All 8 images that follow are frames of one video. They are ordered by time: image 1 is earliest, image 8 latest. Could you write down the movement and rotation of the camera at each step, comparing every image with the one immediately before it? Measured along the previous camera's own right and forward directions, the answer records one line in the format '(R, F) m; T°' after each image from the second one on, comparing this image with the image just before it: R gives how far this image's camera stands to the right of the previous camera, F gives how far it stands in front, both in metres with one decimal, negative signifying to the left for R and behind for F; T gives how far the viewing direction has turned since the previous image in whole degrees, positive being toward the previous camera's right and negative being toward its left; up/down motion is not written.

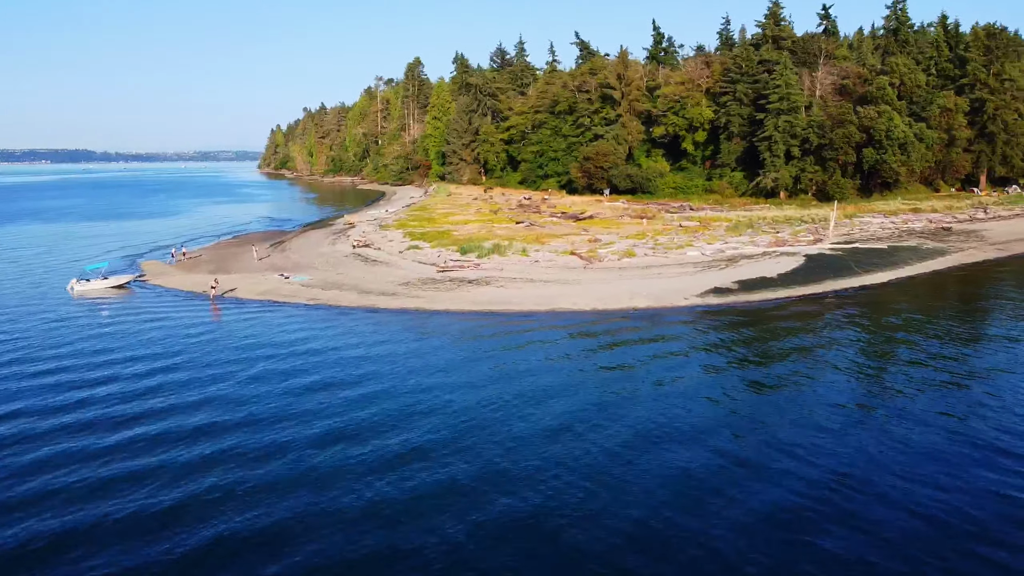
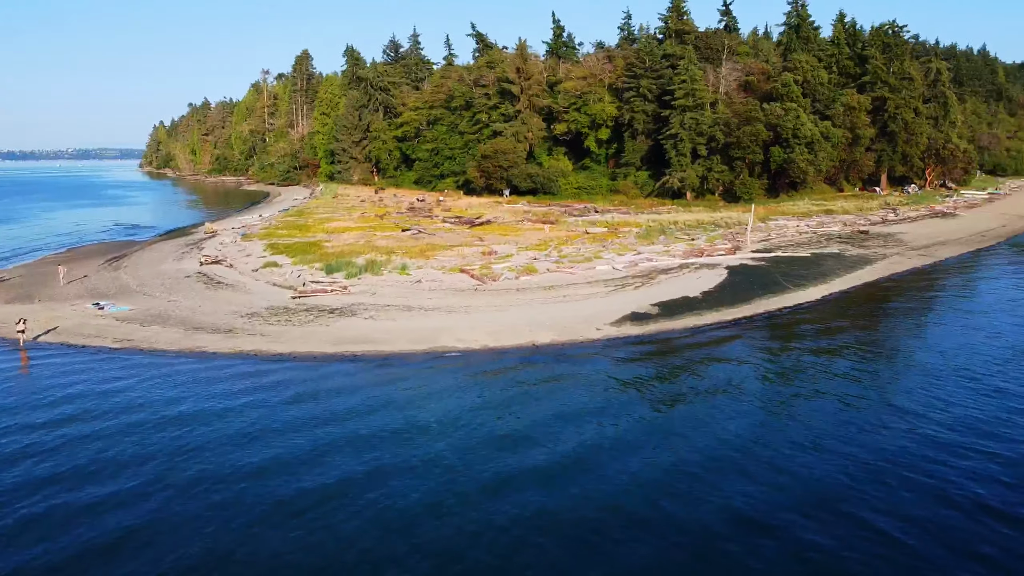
(+0.9, +5.0) m; +7°
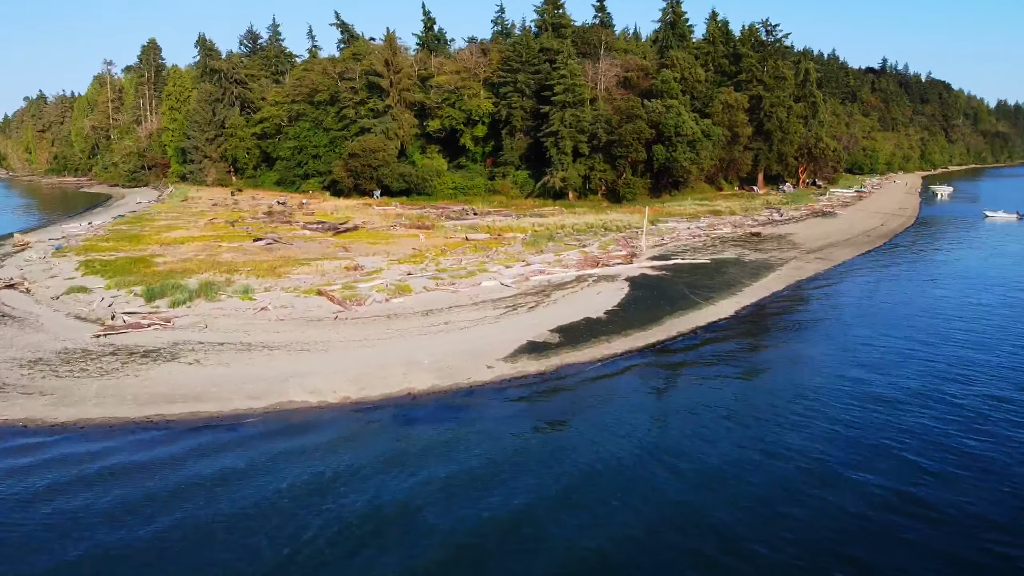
(+0.2, +4.1) m; +9°
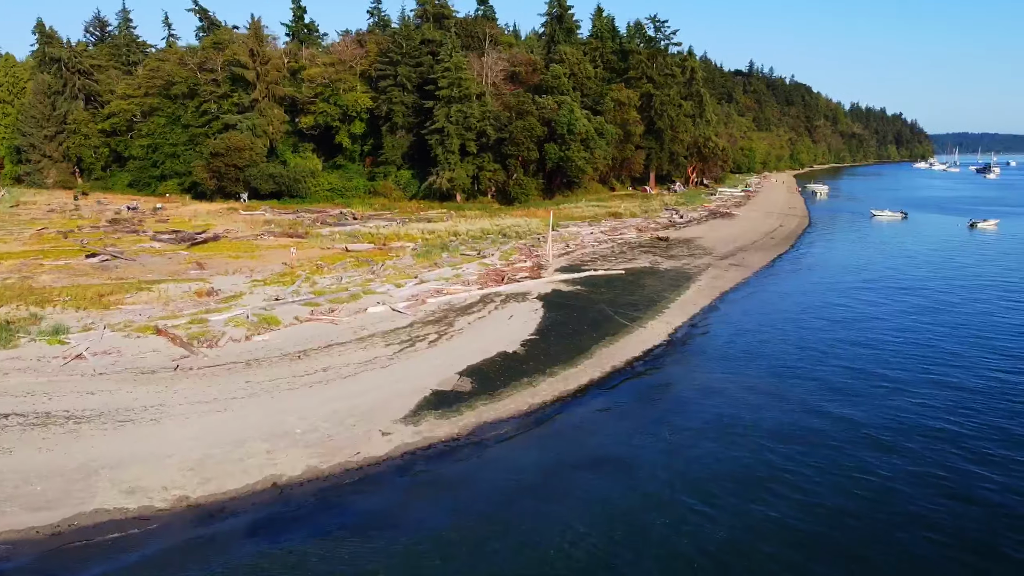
(-0.3, +4.1) m; +8°
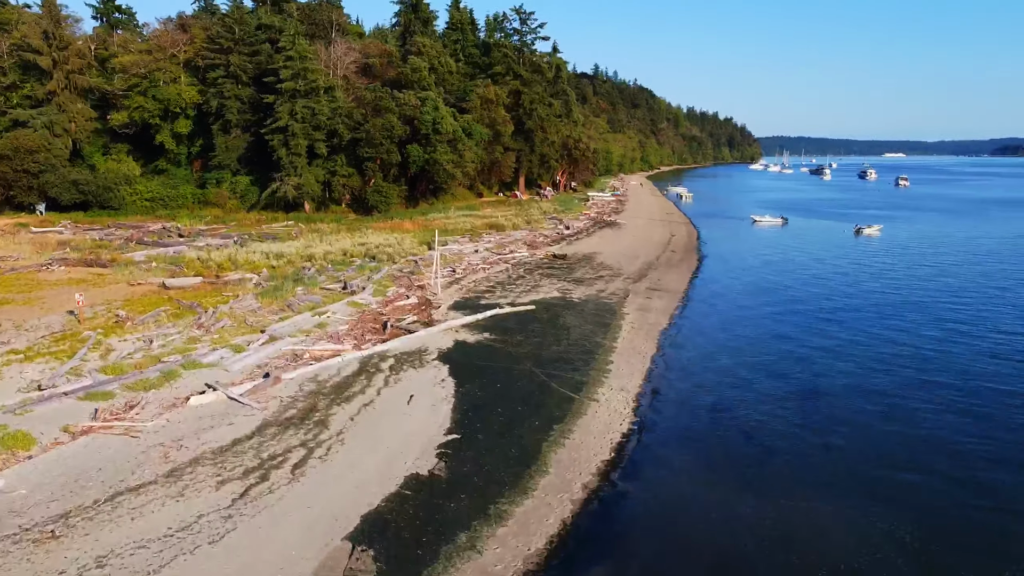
(-0.8, +6.3) m; +11°
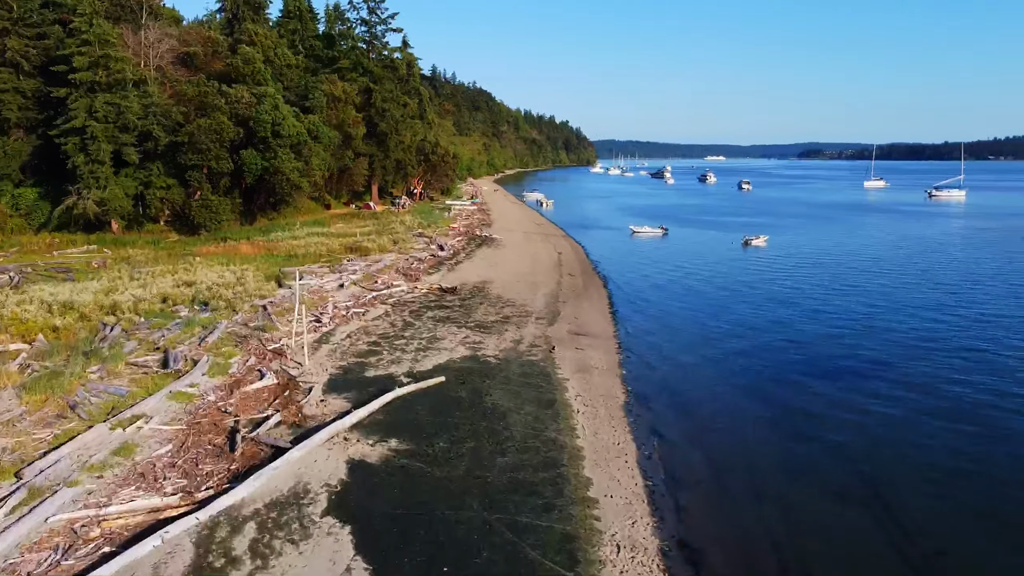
(-1.2, +6.3) m; +11°
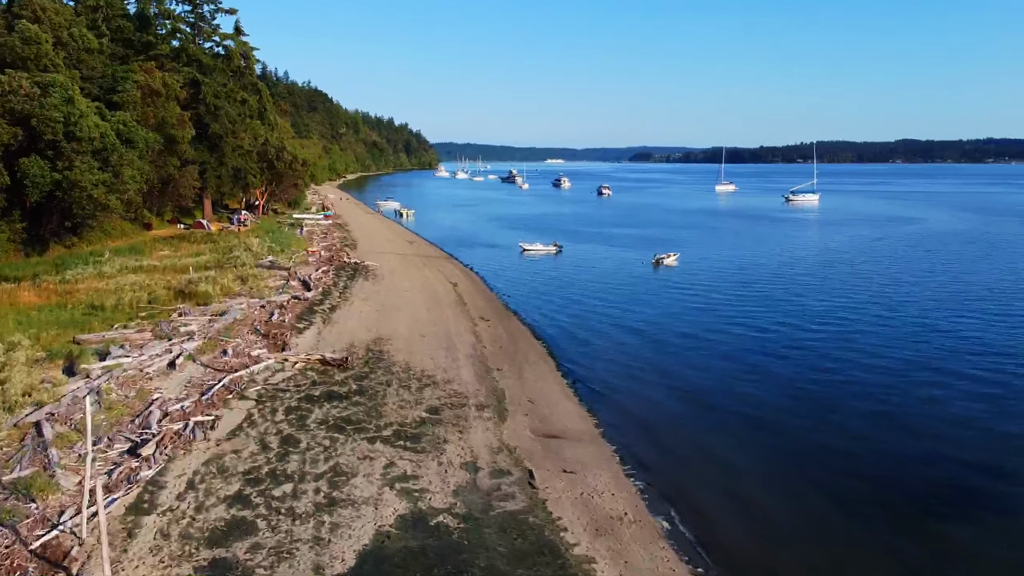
(-1.7, +7.6) m; +11°
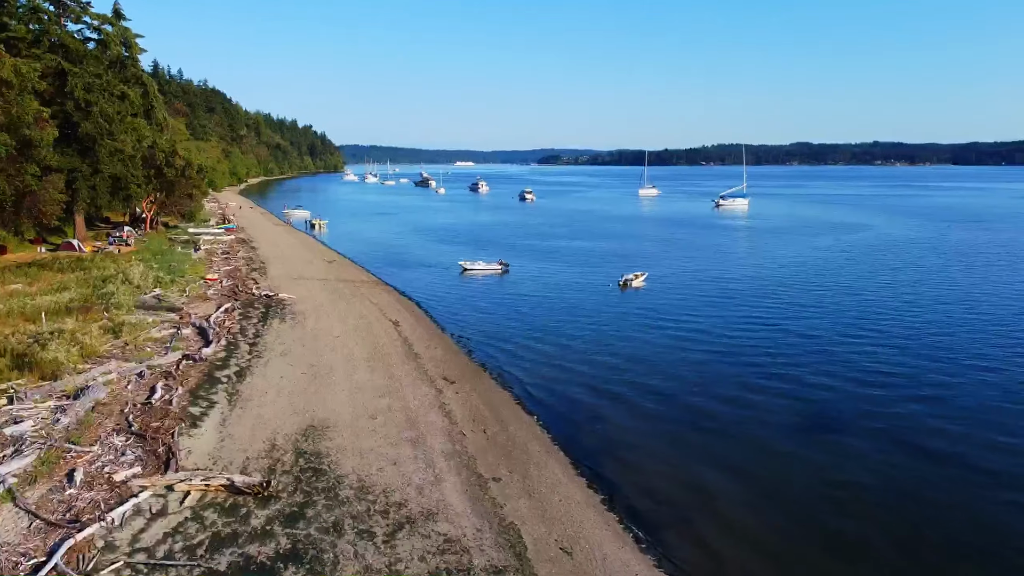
(-1.5, +6.3) m; +6°
